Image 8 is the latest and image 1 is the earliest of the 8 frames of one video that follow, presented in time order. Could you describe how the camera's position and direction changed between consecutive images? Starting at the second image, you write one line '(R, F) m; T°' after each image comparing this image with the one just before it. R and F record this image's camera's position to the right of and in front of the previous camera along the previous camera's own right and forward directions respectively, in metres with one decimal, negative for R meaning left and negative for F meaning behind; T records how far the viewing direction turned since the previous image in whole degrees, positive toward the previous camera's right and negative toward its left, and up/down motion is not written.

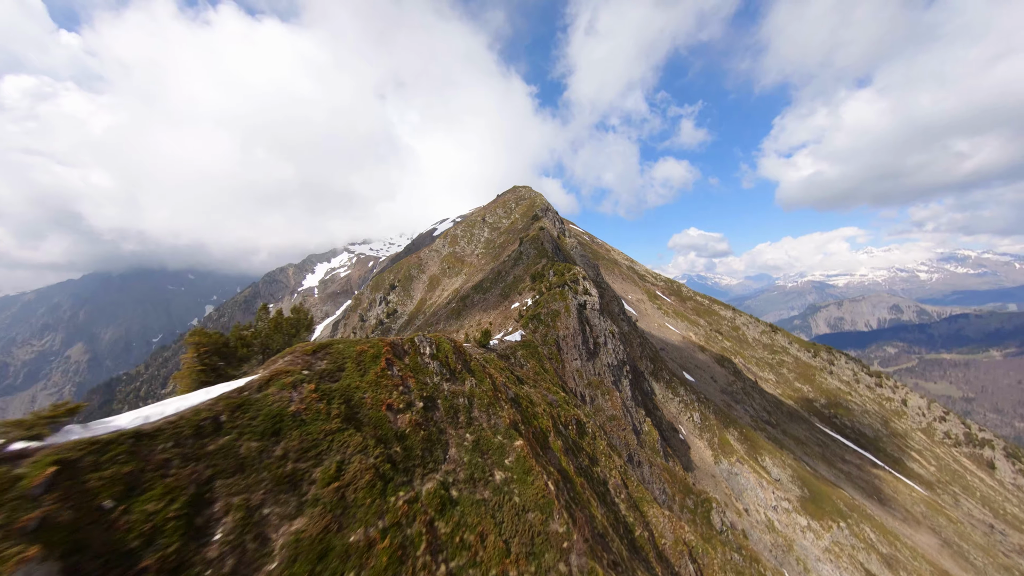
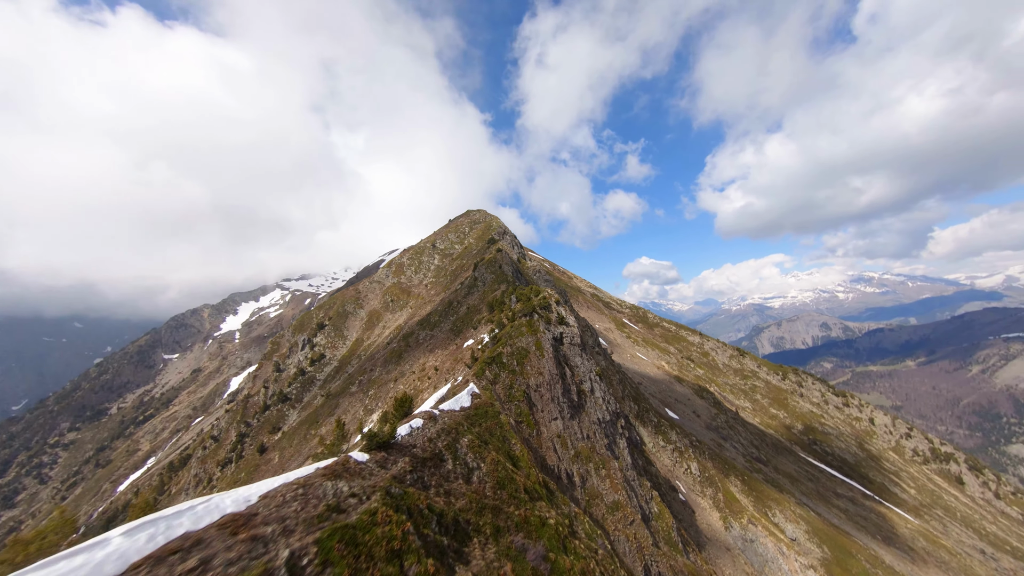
(+1.5, +20.1) m; +7°
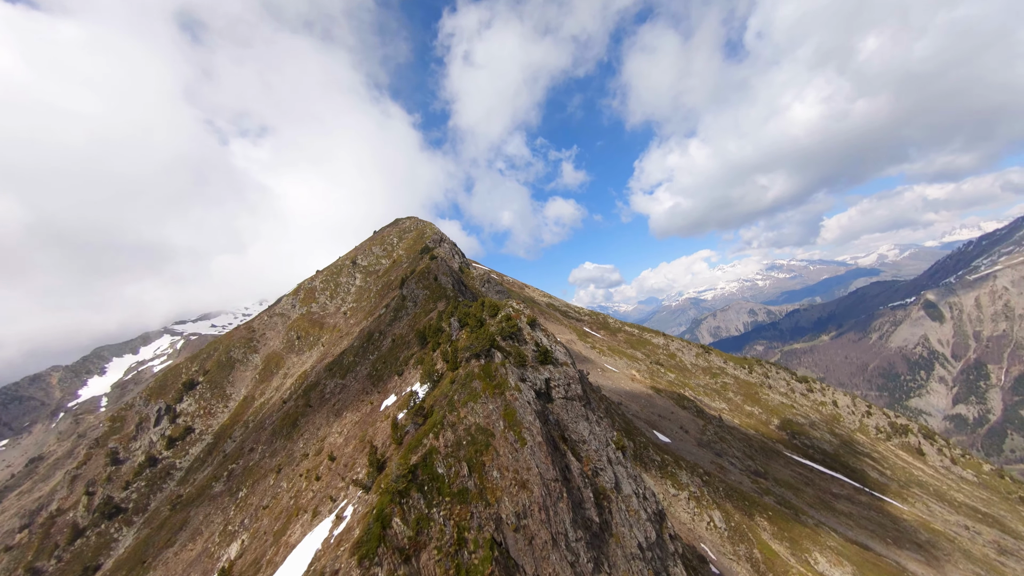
(+1.1, +25.5) m; +9°
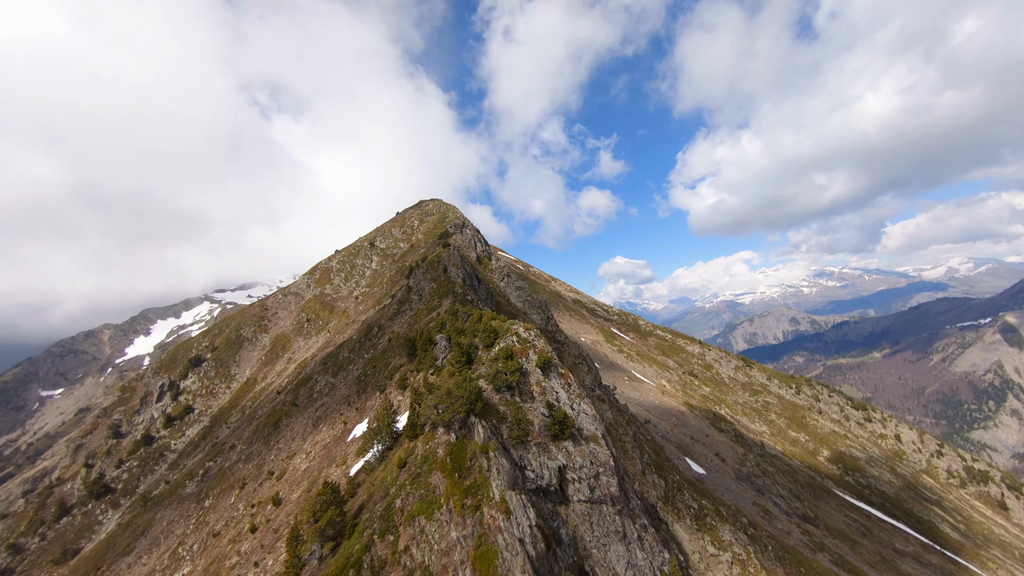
(+0.9, +11.0) m; -4°
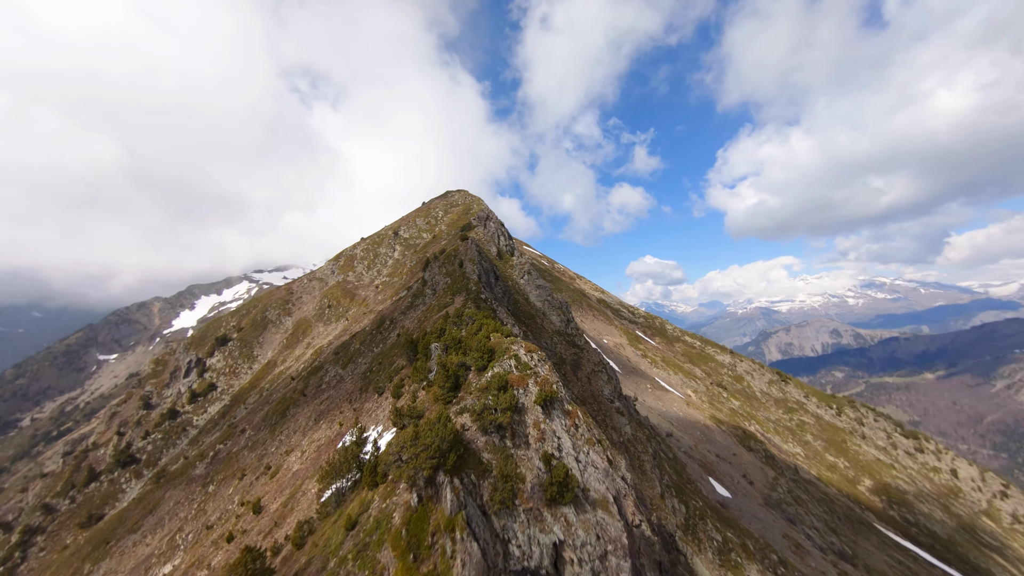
(+0.9, +3.7) m; -4°
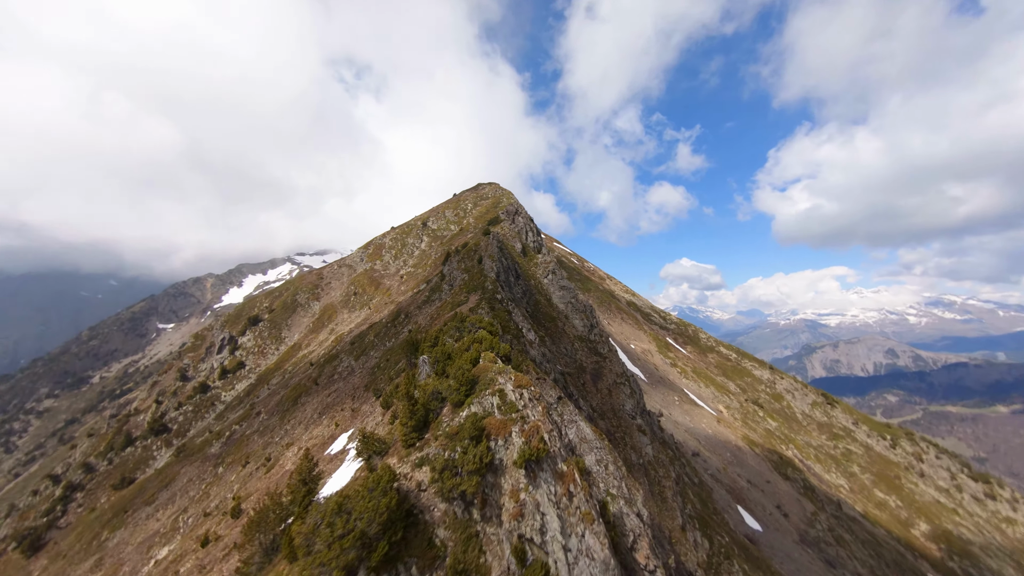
(+1.3, +3.4) m; -5°
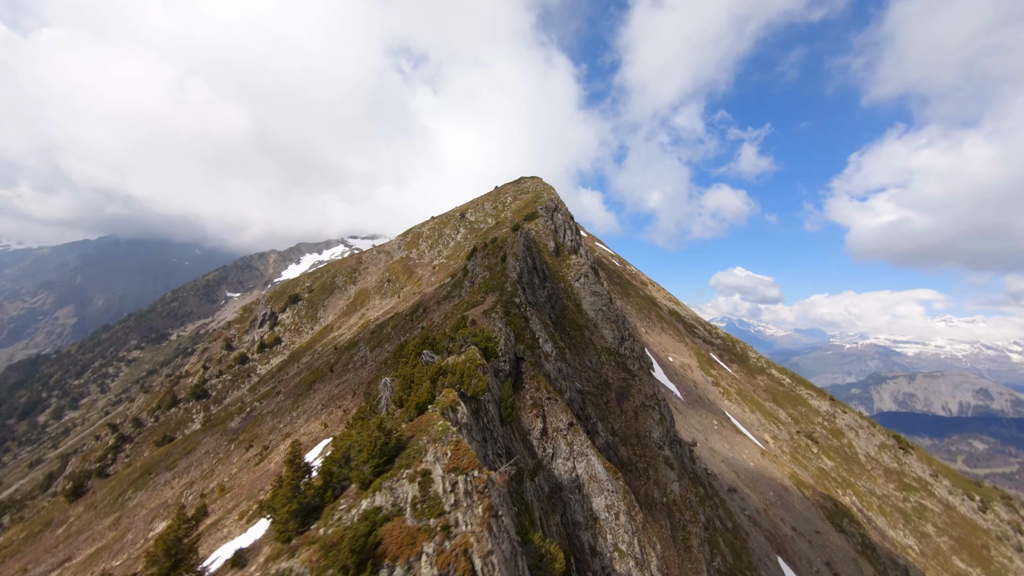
(+2.0, +4.1) m; -7°
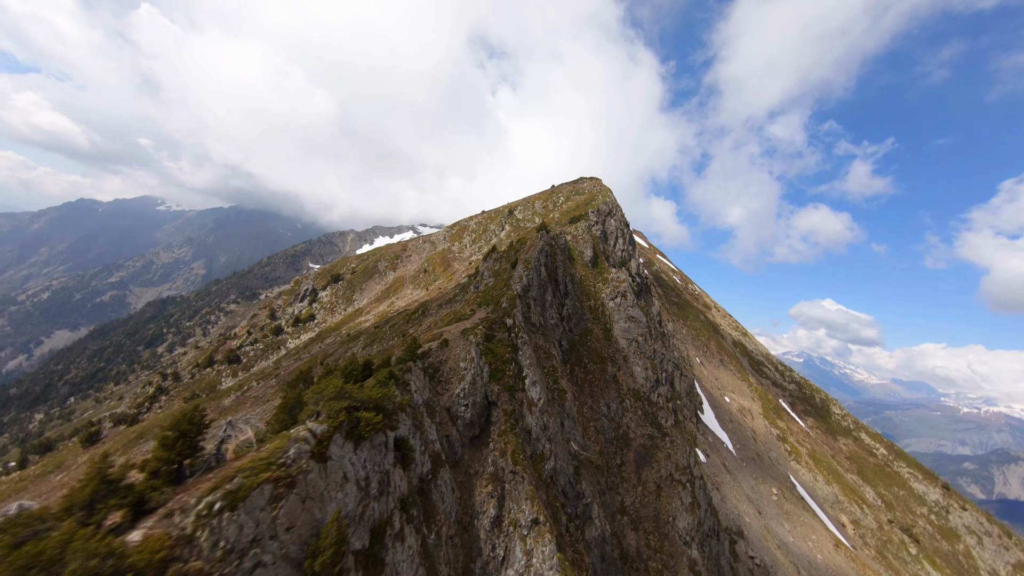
(+5.0, +8.8) m; -9°
